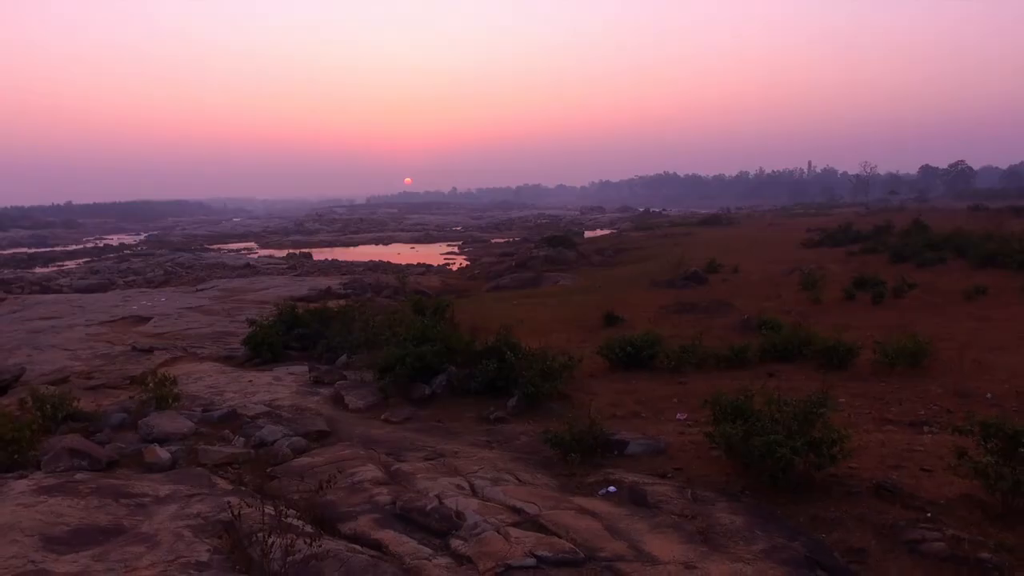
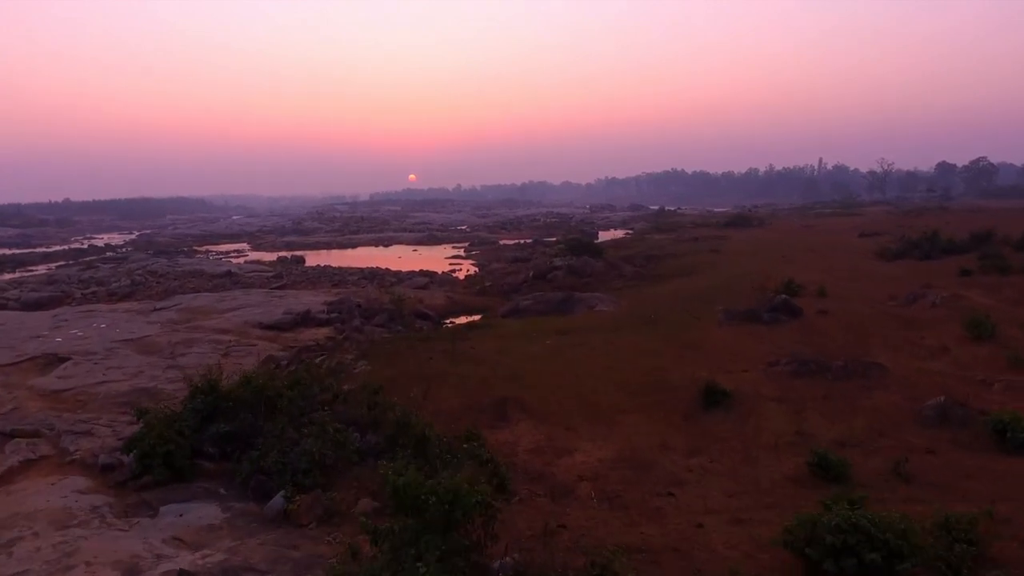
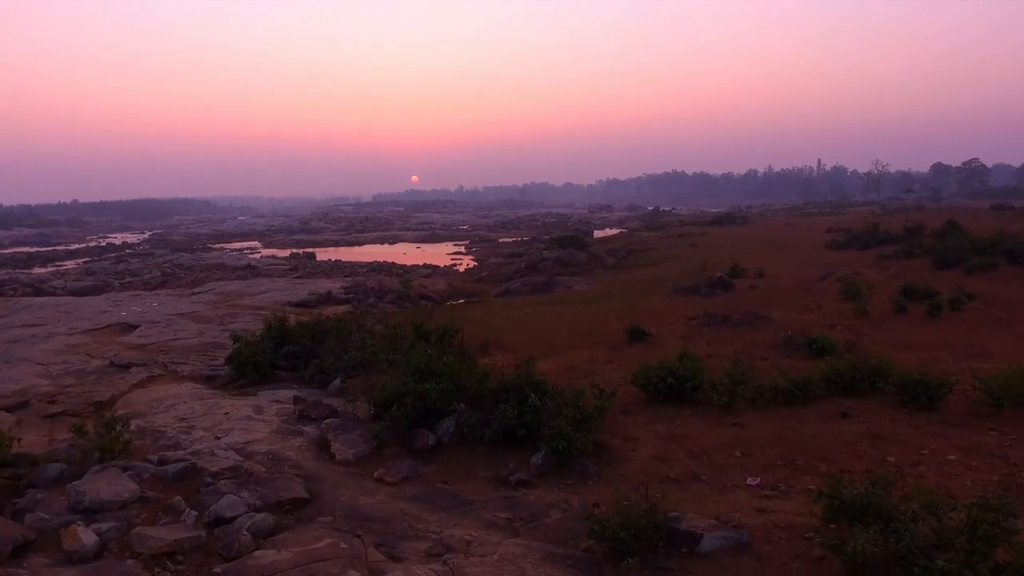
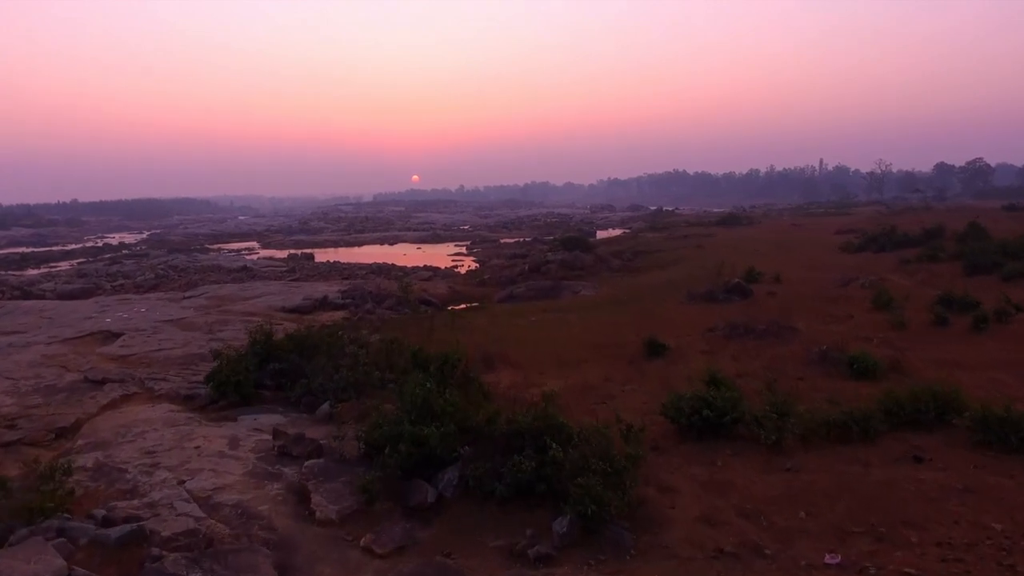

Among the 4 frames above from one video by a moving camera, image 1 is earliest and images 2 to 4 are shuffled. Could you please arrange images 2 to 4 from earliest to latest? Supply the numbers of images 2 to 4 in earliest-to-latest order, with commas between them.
3, 4, 2
